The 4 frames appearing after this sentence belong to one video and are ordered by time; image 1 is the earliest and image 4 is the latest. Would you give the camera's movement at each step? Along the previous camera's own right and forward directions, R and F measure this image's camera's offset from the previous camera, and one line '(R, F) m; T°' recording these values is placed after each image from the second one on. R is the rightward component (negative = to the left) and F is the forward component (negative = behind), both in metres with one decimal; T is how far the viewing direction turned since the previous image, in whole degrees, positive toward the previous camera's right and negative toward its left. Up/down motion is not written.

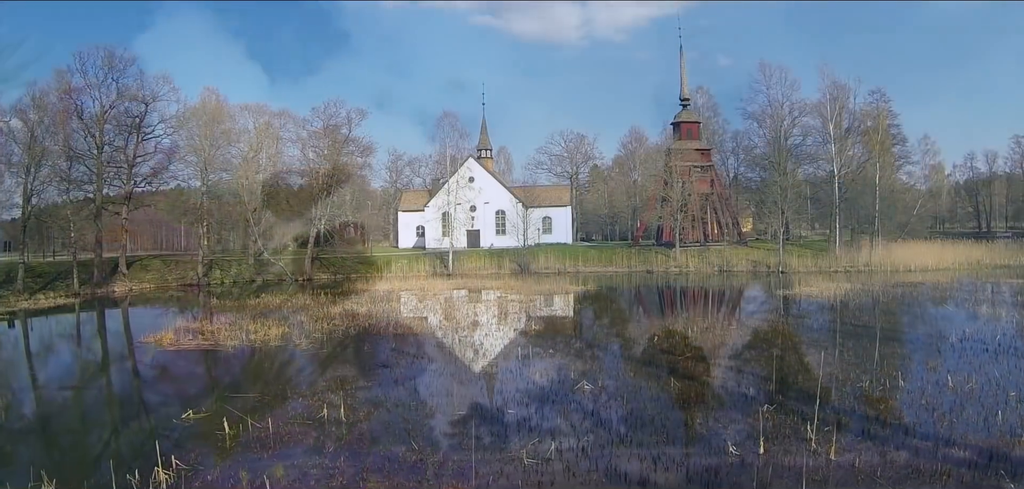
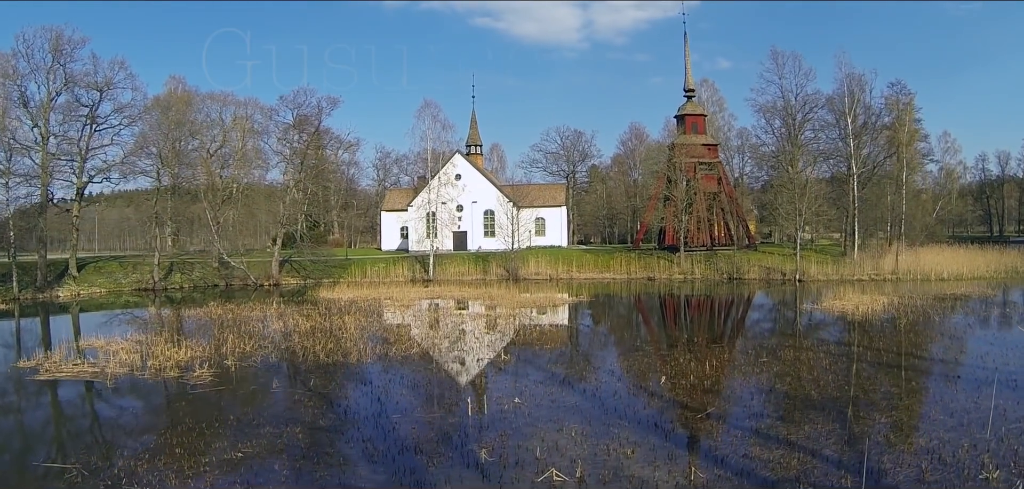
(+0.6, +3.3) m; 0°
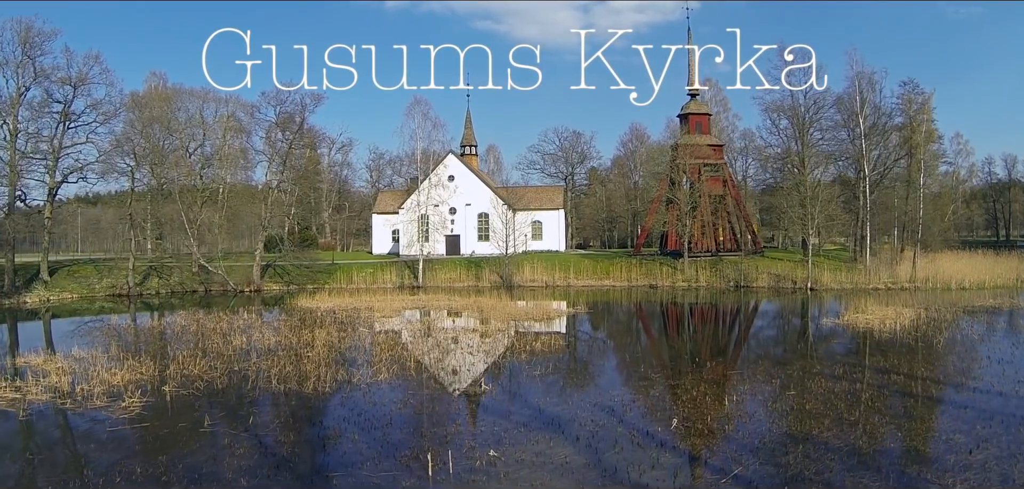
(+0.3, +1.7) m; 0°
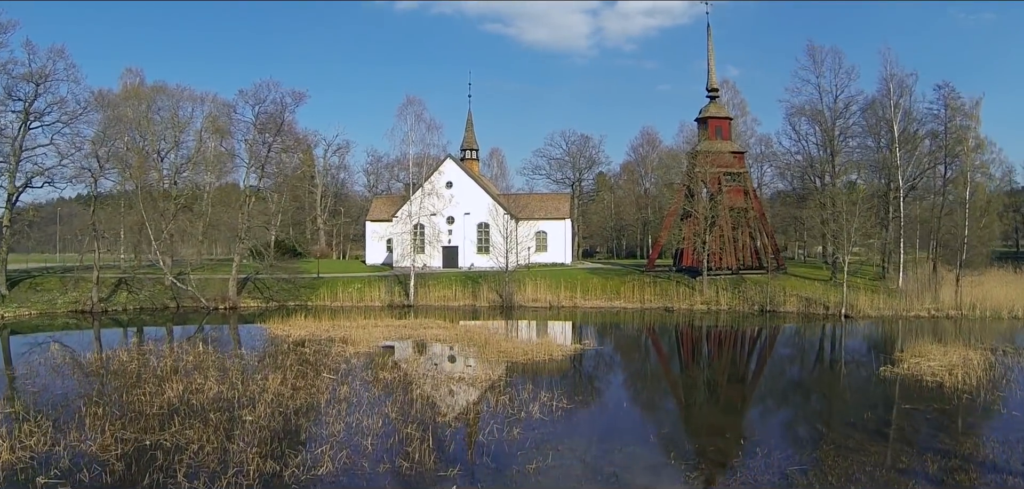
(+0.2, +2.7) m; 0°
